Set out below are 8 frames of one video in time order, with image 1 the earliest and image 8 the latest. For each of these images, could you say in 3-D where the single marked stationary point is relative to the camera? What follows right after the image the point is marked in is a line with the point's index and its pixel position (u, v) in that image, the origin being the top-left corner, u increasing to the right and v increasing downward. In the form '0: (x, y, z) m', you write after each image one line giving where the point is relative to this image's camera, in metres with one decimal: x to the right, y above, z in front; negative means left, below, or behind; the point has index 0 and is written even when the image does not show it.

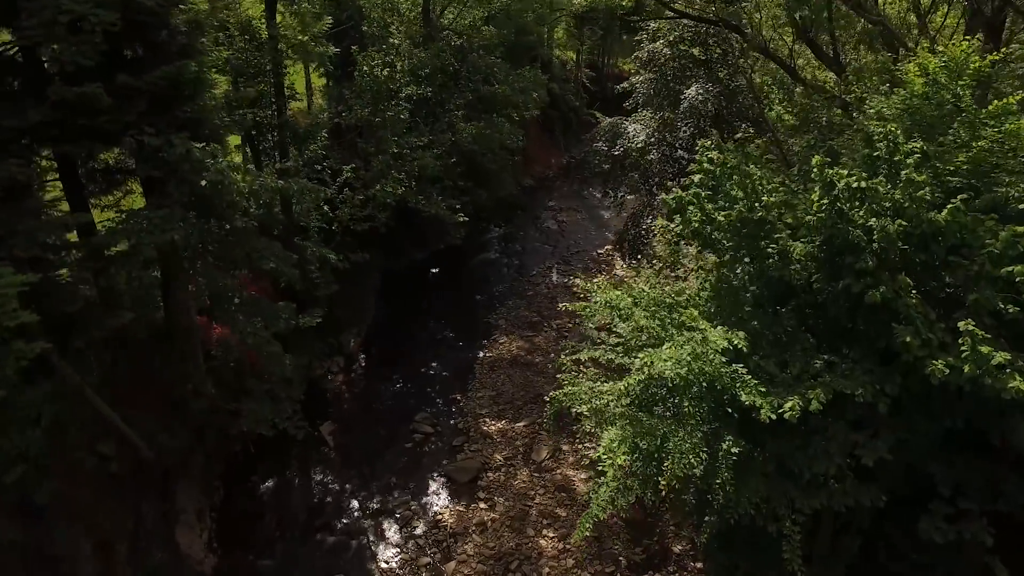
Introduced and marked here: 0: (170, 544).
0: (-4.6, -3.5, +9.0) m
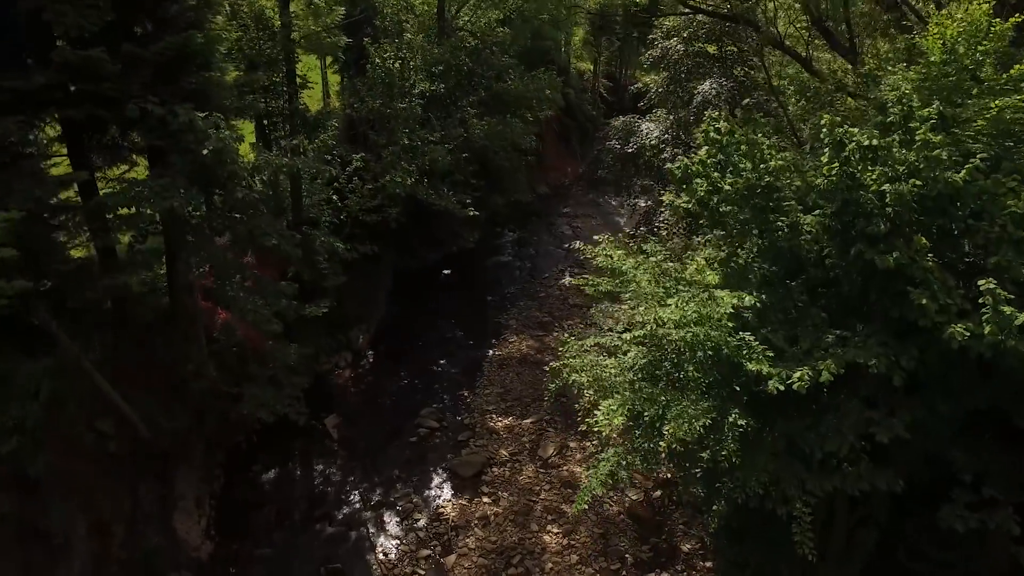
0: (-4.6, -3.2, +8.8) m
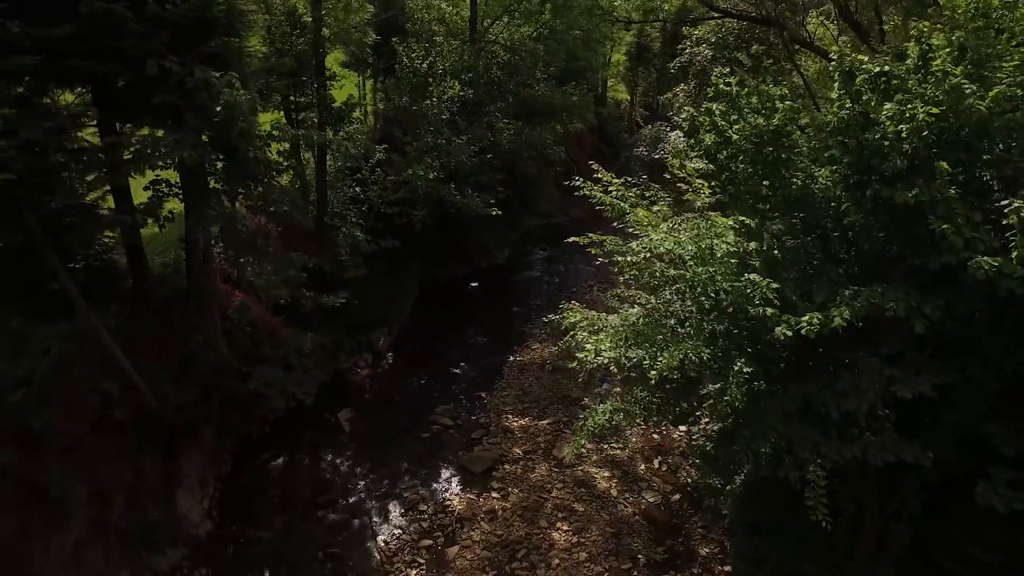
0: (-4.5, -2.9, +8.7) m
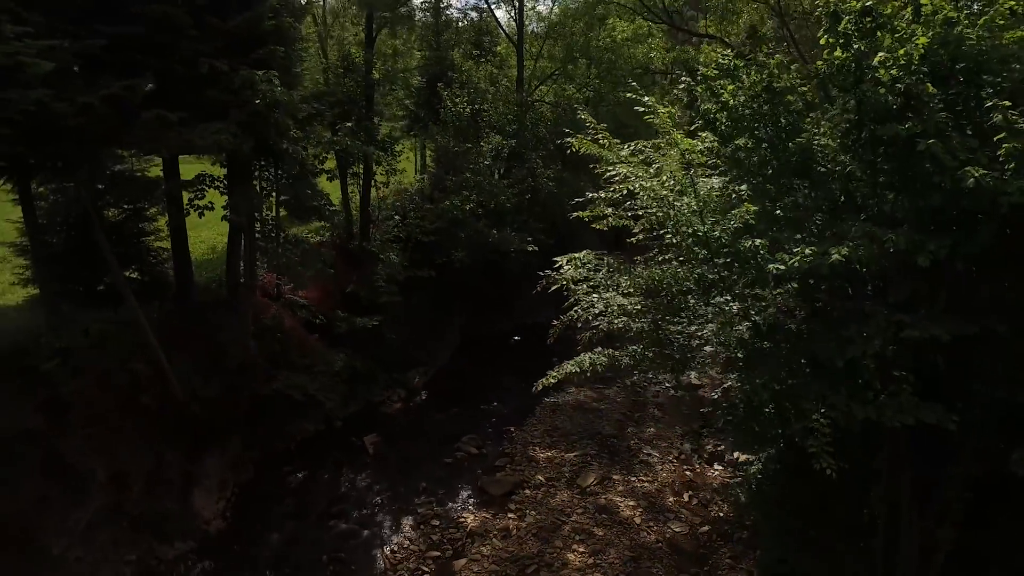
0: (-4.3, -2.8, +8.7) m
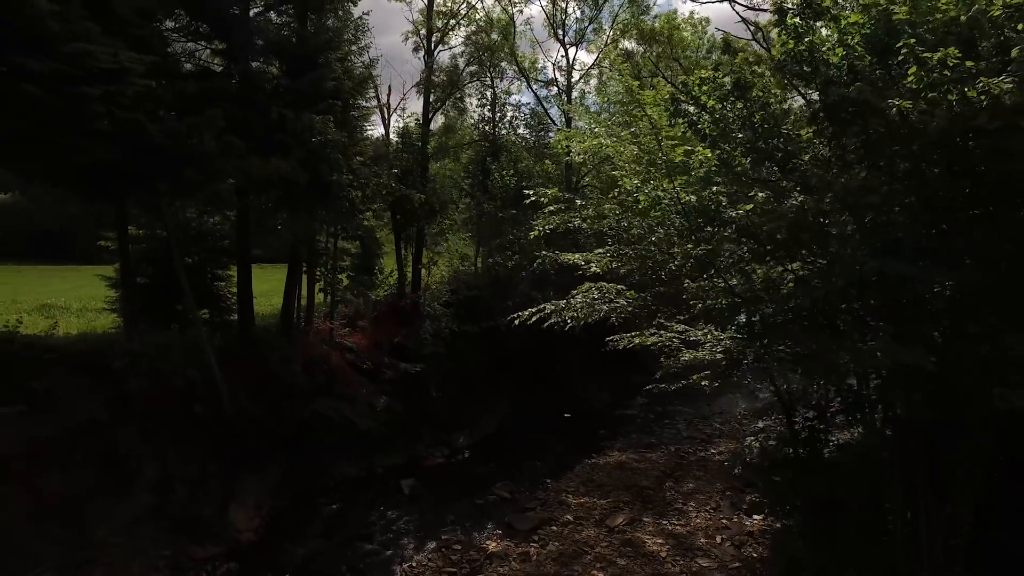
0: (-4.0, -3.1, +9.2) m
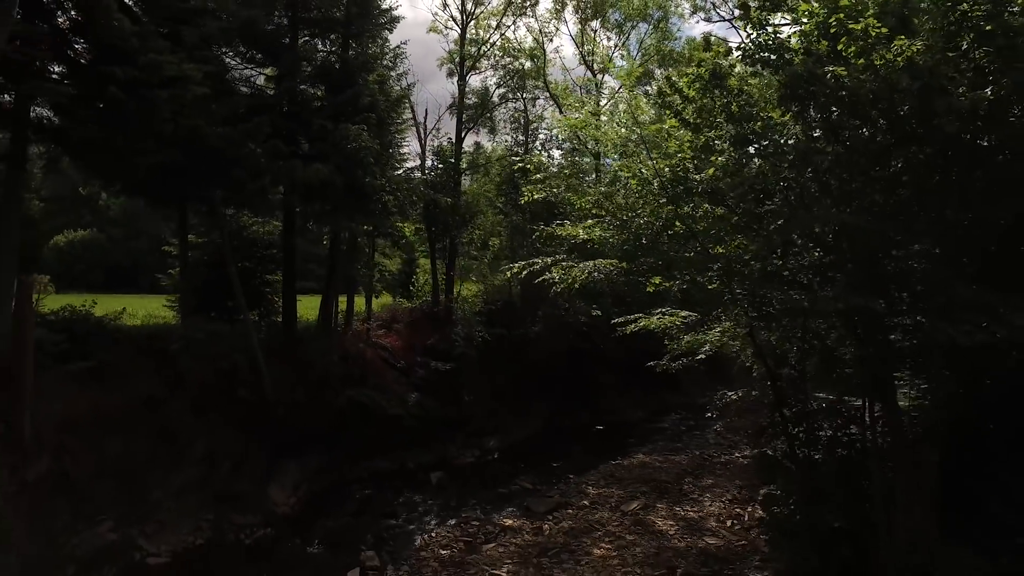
0: (-3.8, -3.0, +10.0) m
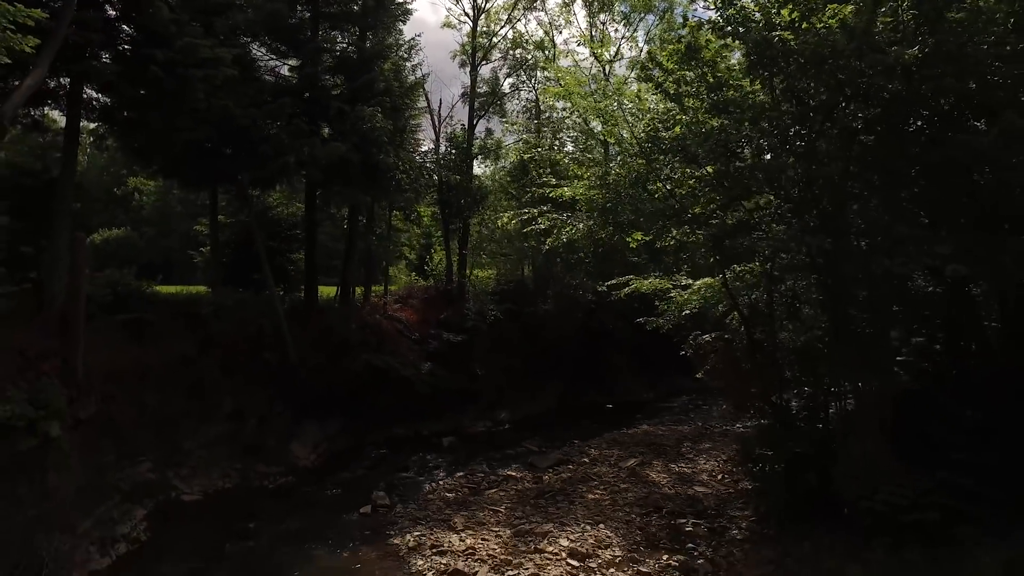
0: (-3.7, -2.5, +10.8) m
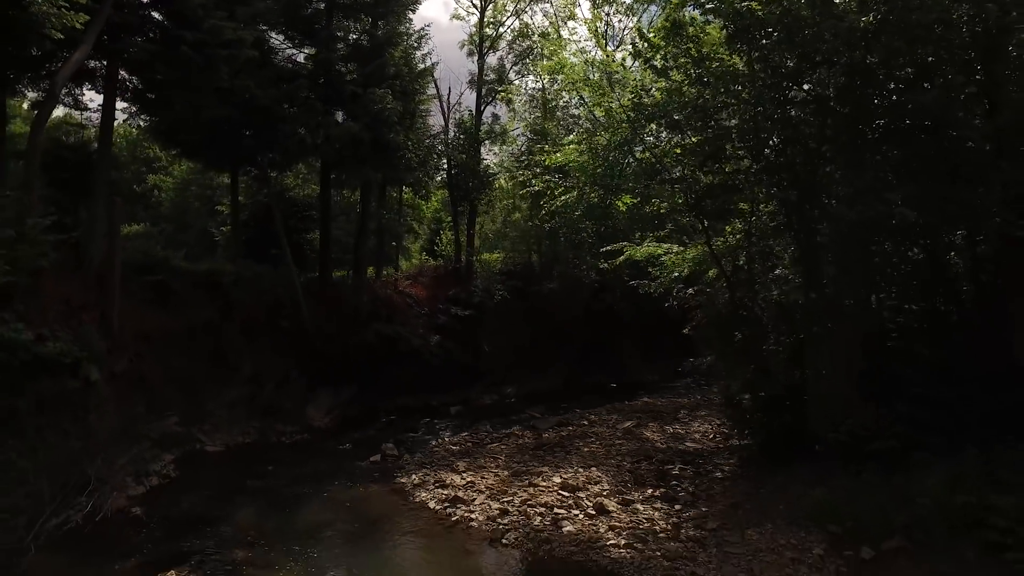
0: (-3.7, -2.0, +11.5) m
